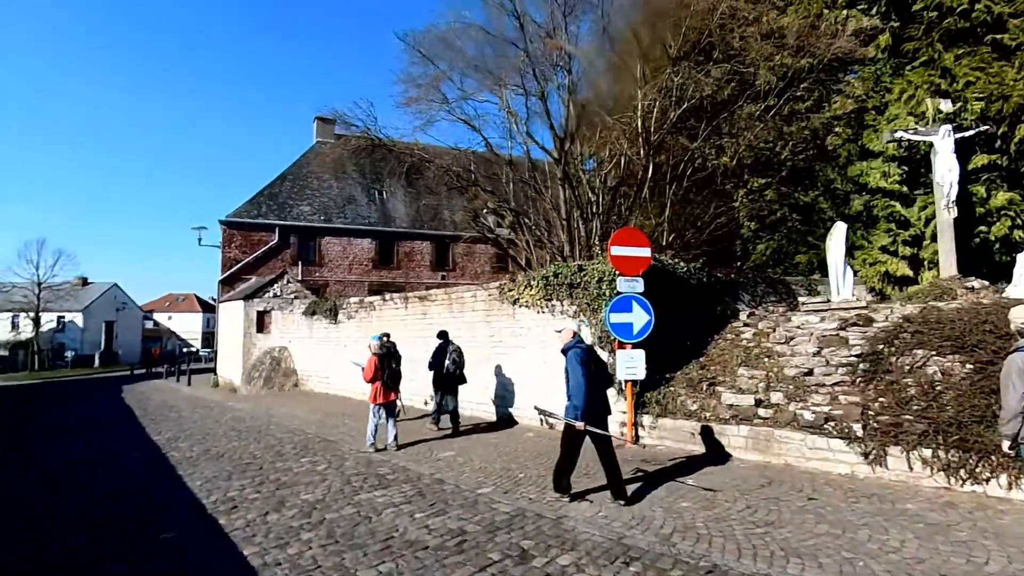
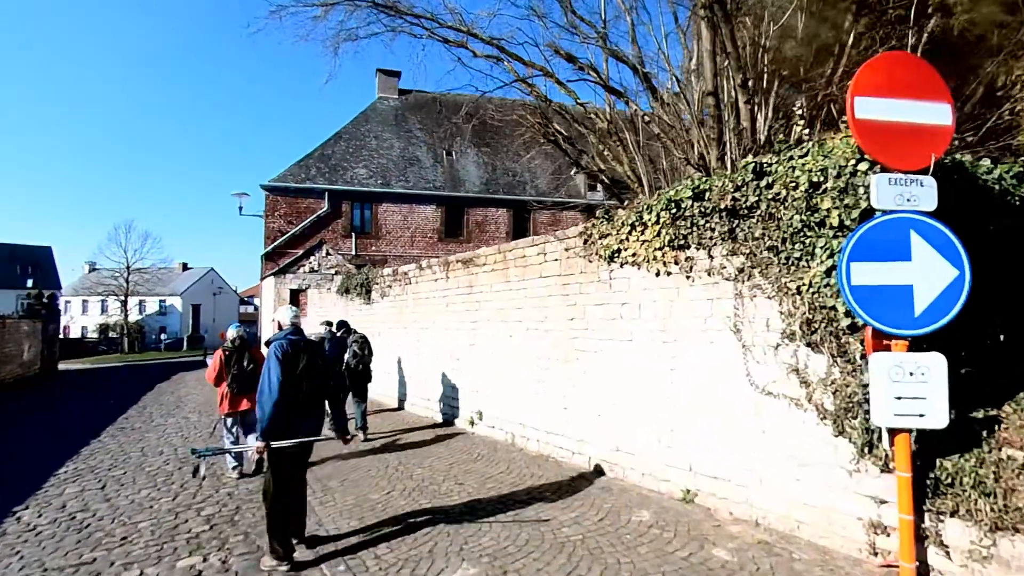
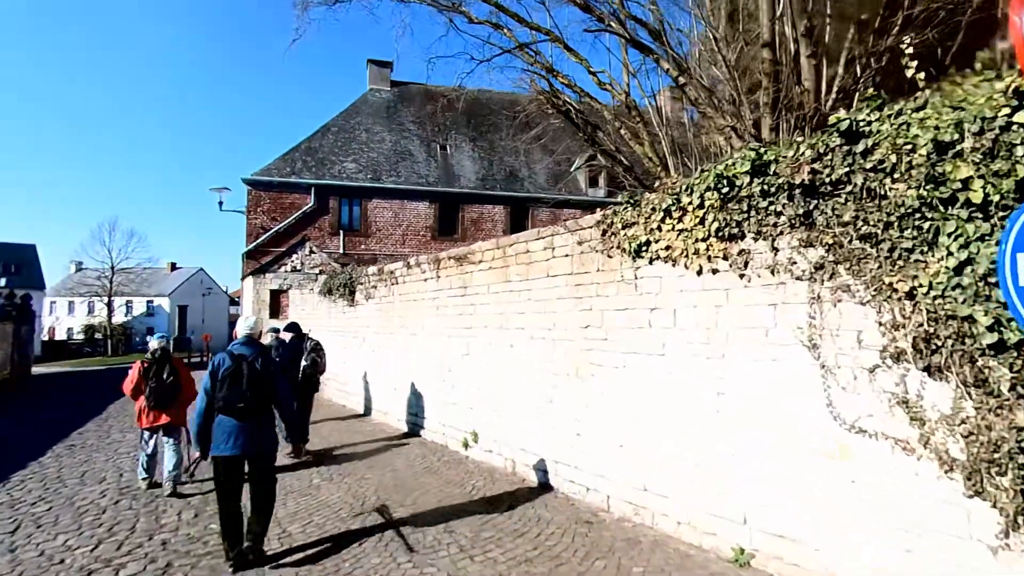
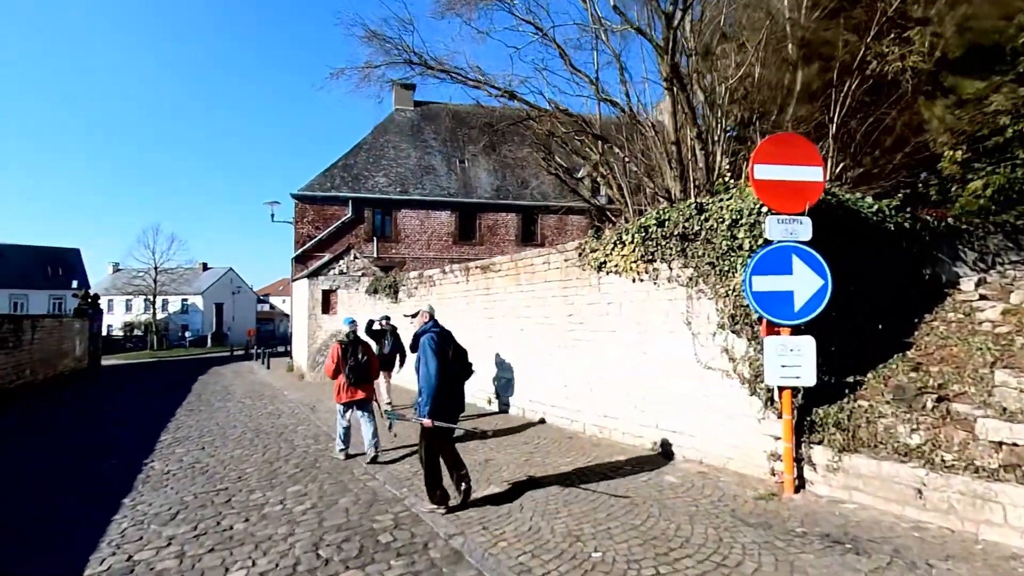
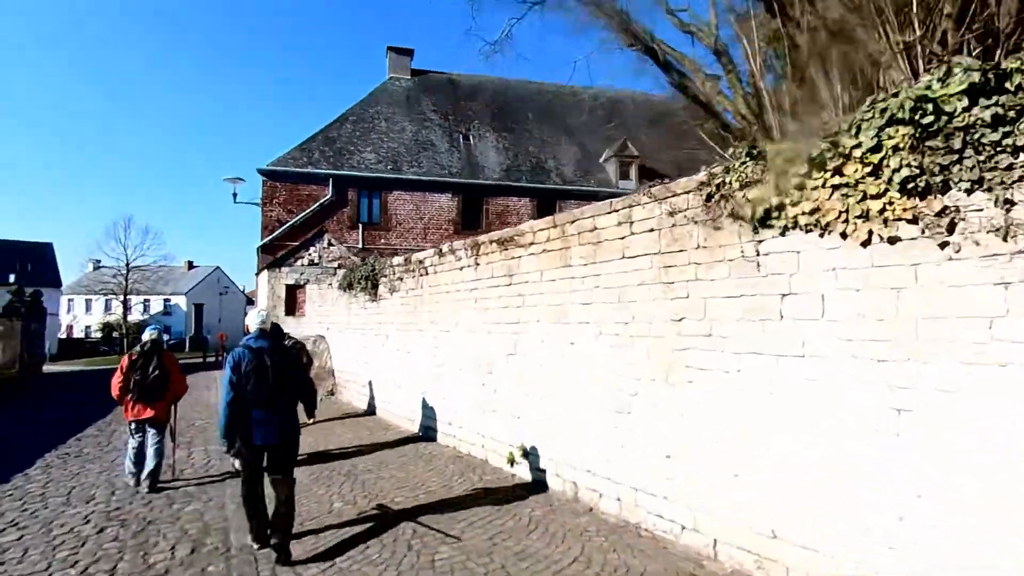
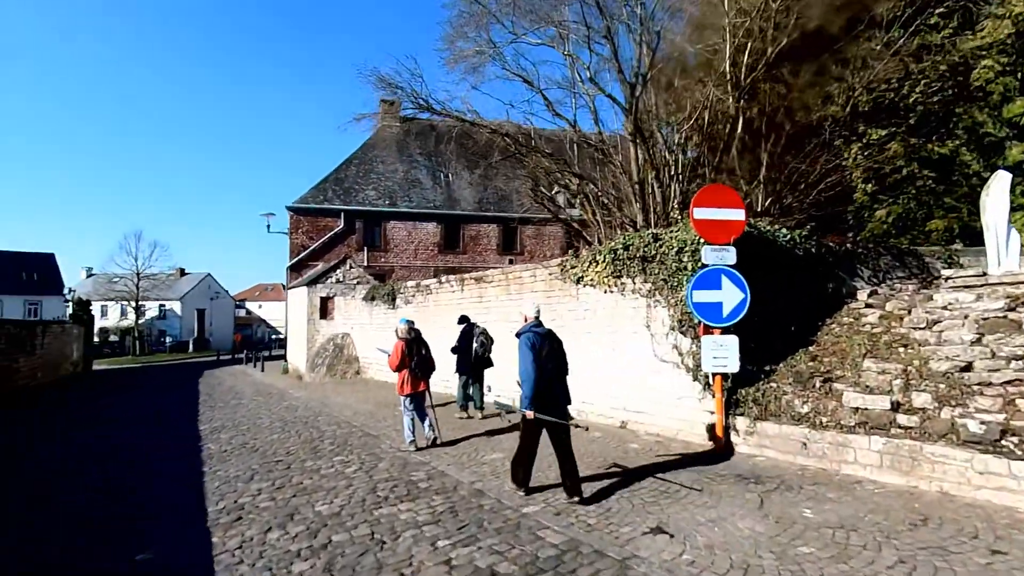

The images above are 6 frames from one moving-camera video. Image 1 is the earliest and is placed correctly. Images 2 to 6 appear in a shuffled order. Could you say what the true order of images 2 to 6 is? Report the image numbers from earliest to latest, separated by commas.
6, 4, 2, 3, 5
